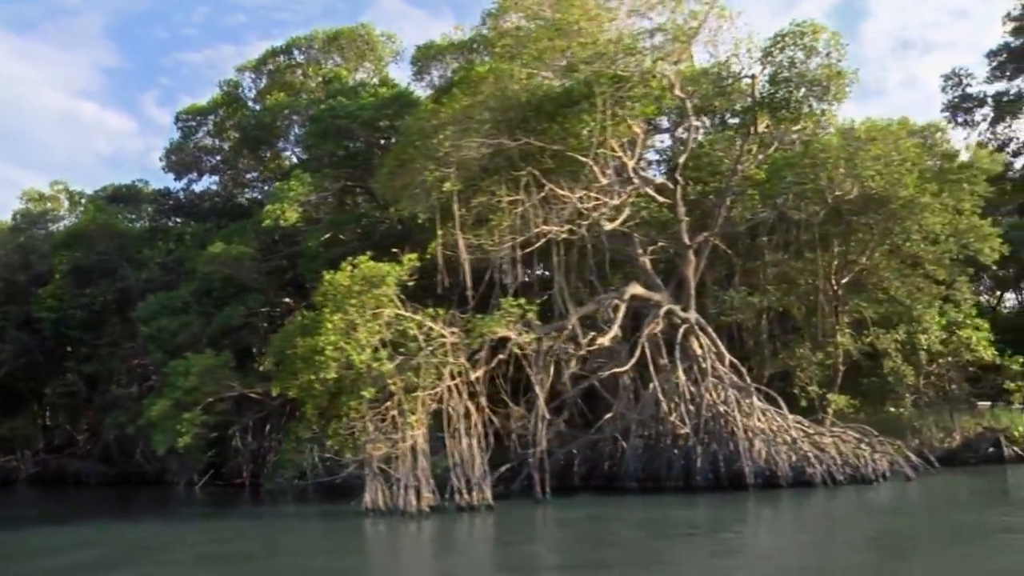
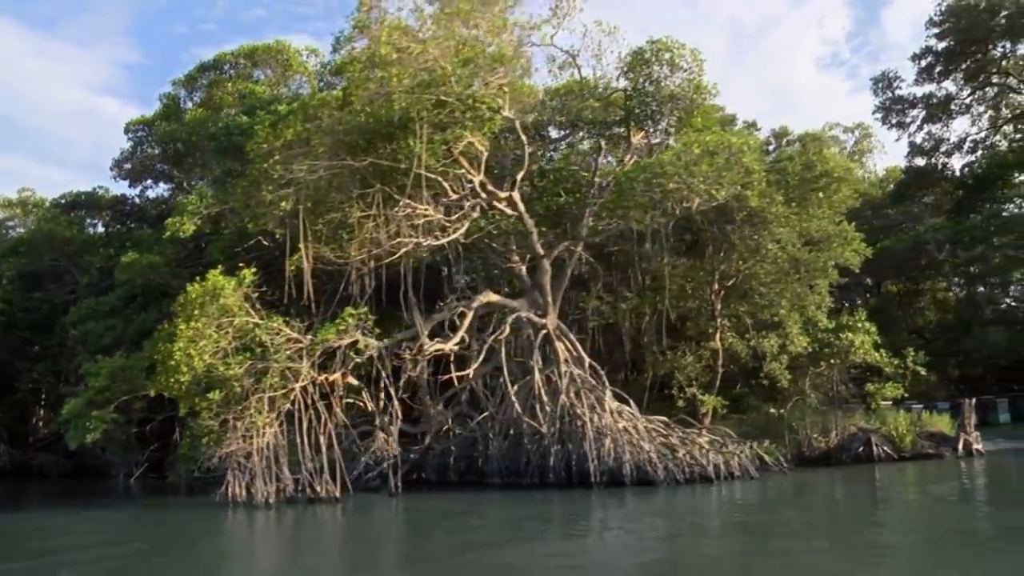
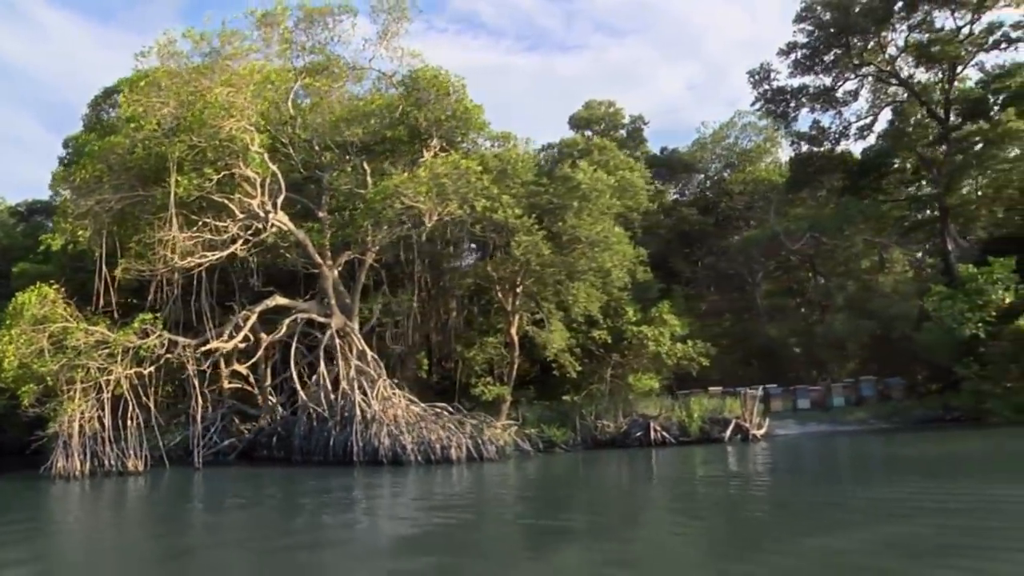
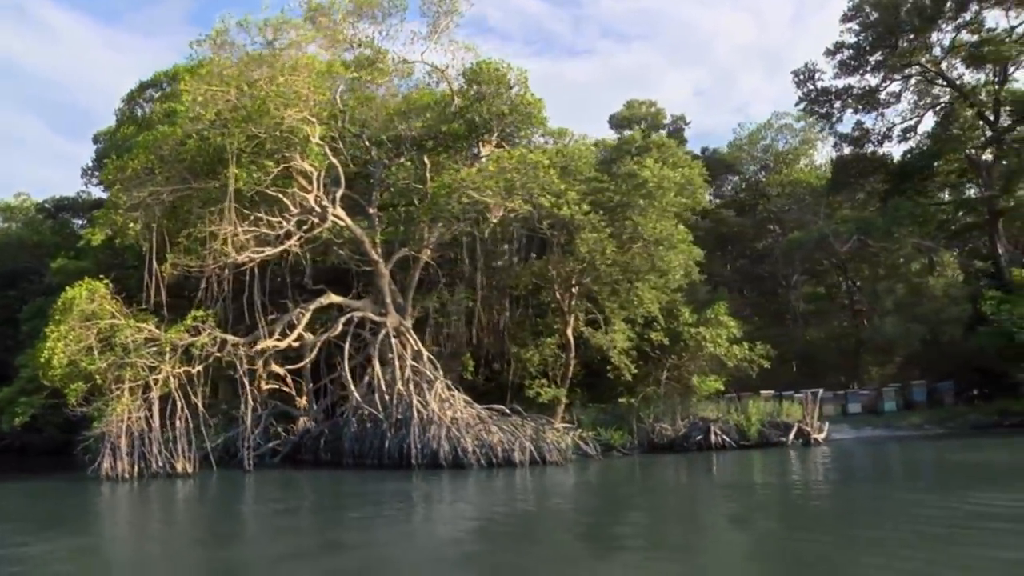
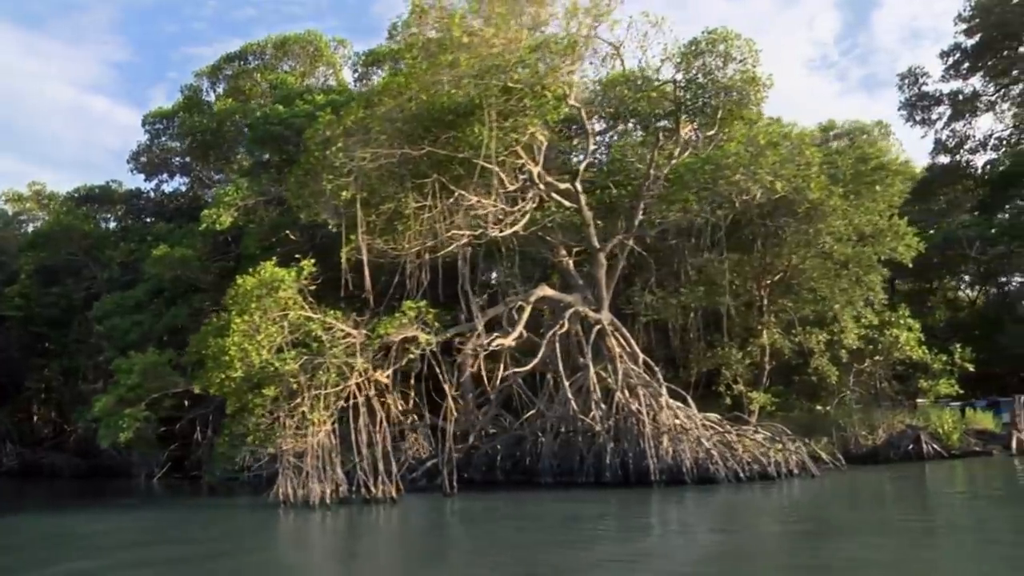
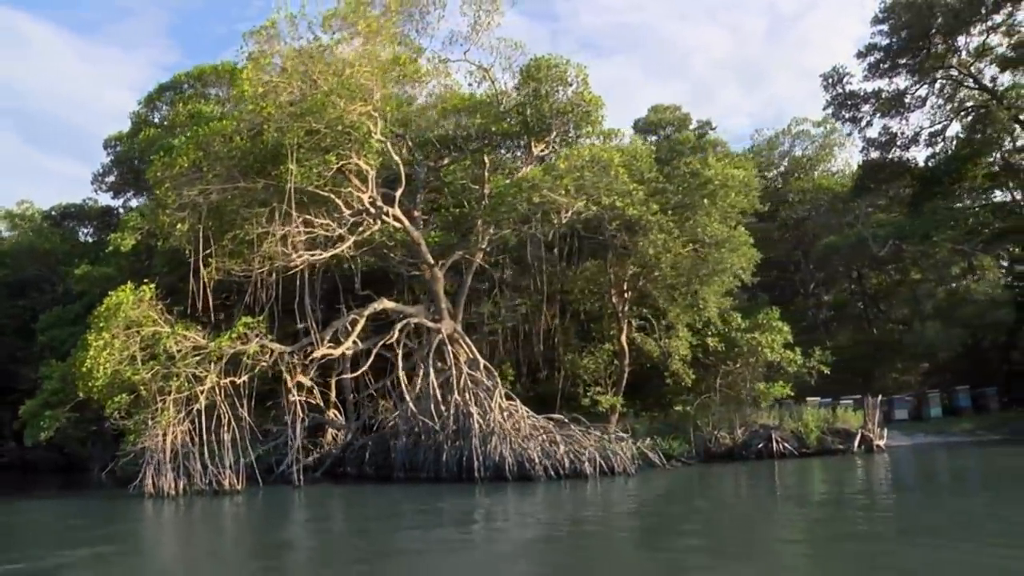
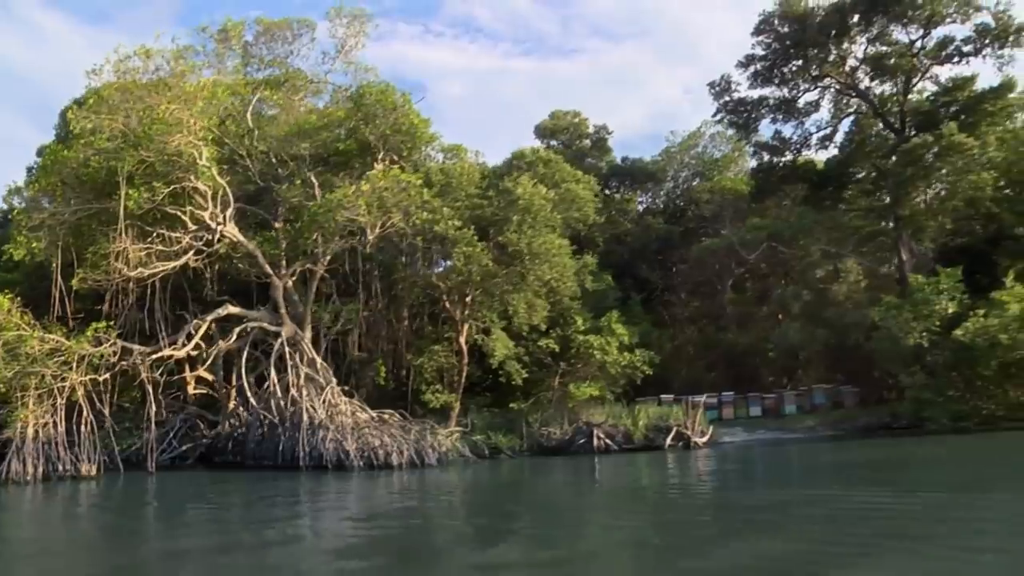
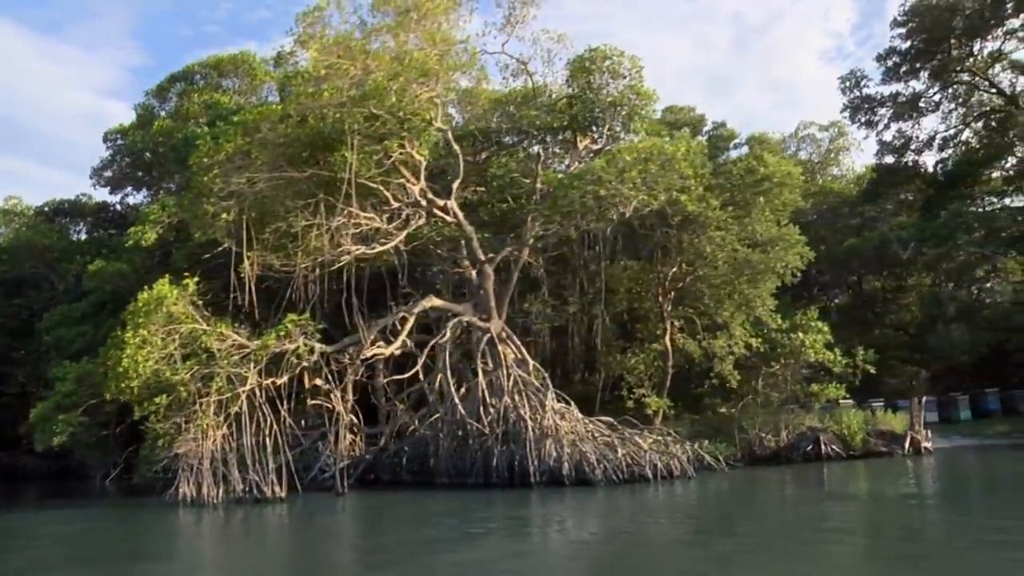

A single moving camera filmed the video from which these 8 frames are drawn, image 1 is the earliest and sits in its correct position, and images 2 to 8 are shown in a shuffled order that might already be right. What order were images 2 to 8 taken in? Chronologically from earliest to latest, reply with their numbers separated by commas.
5, 2, 8, 6, 4, 3, 7
